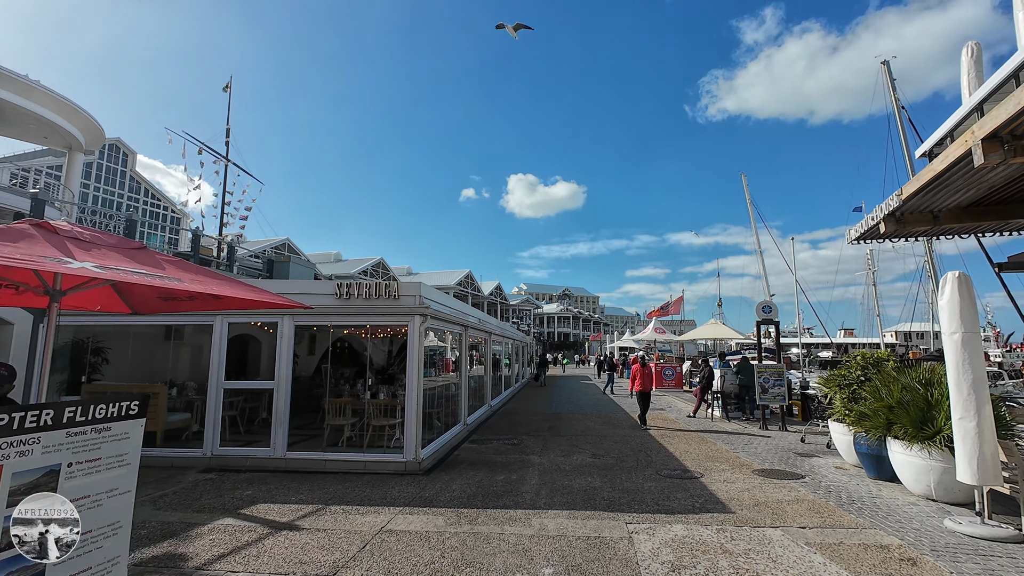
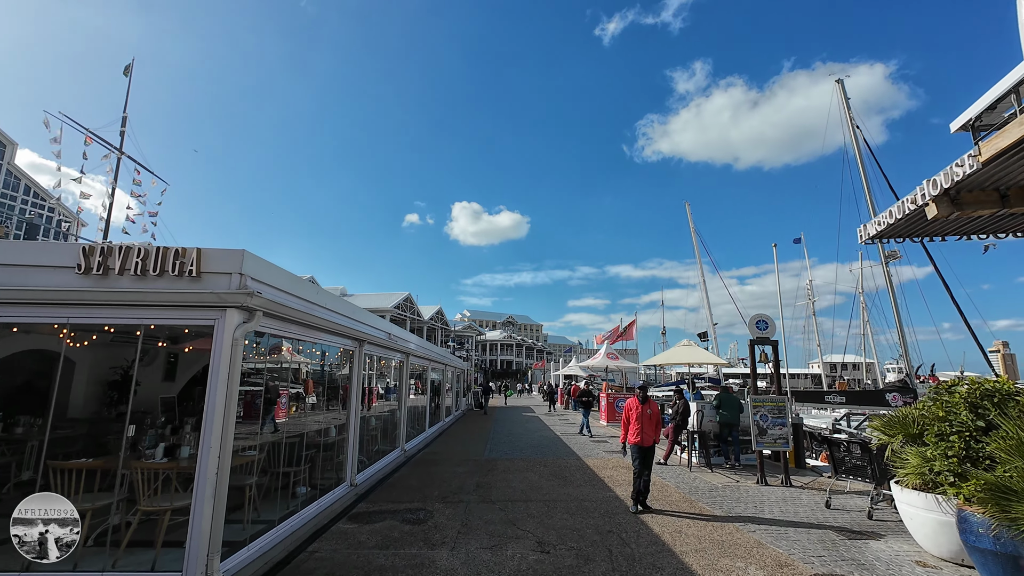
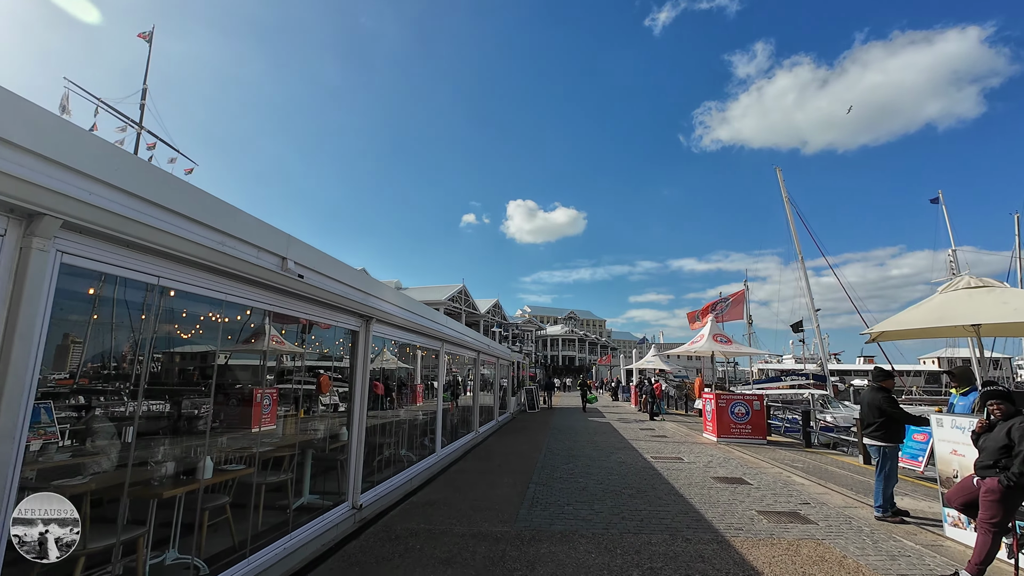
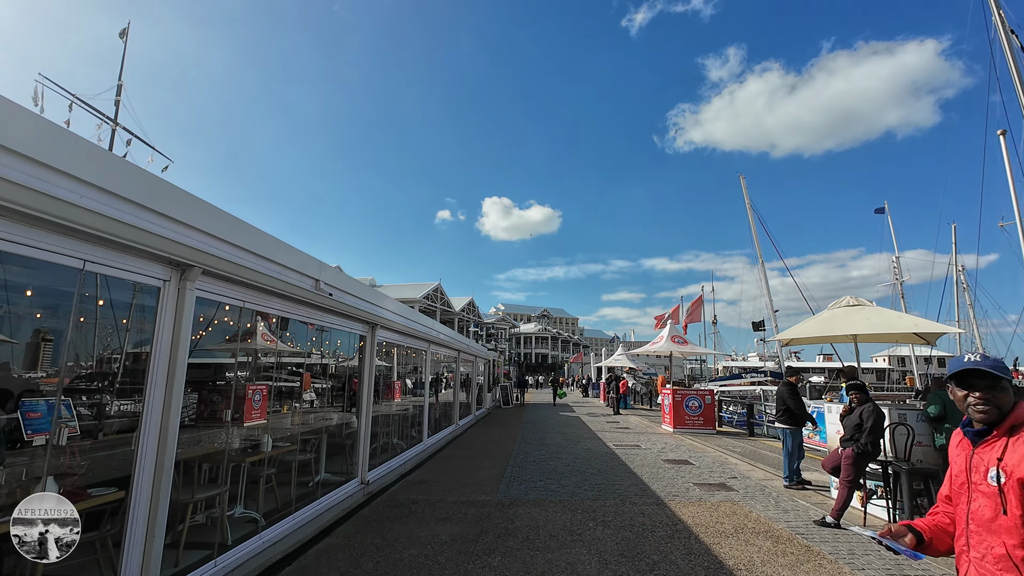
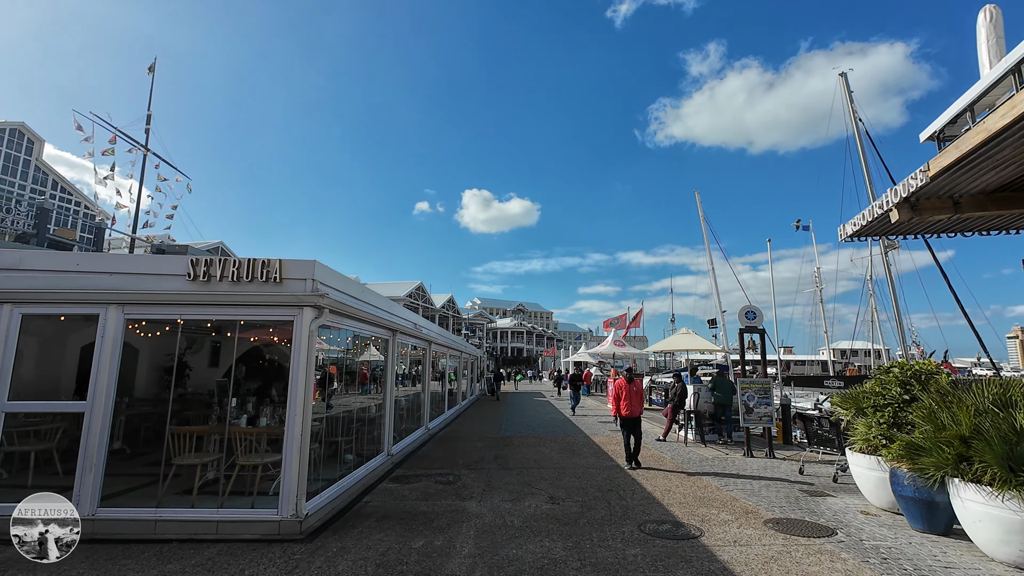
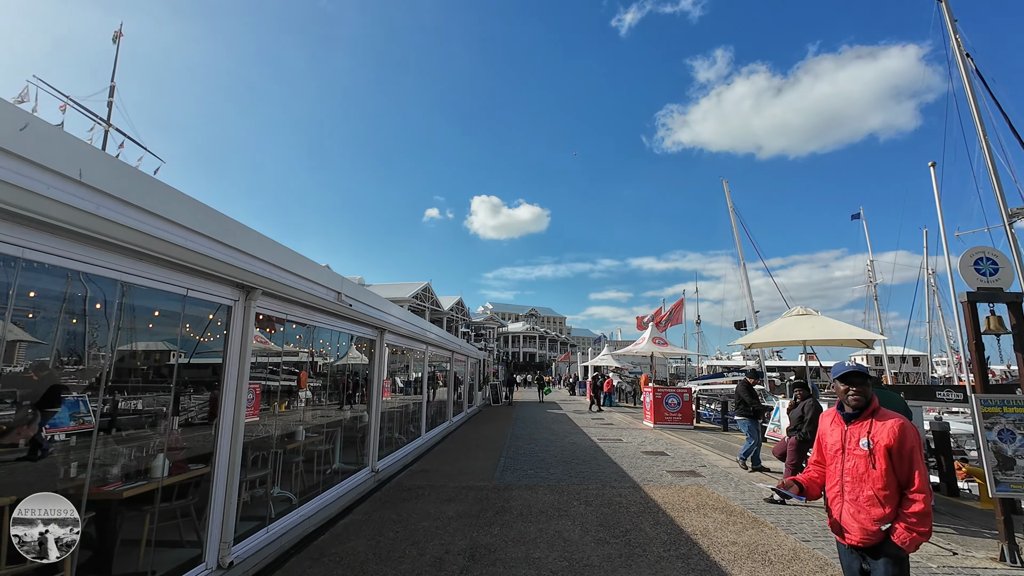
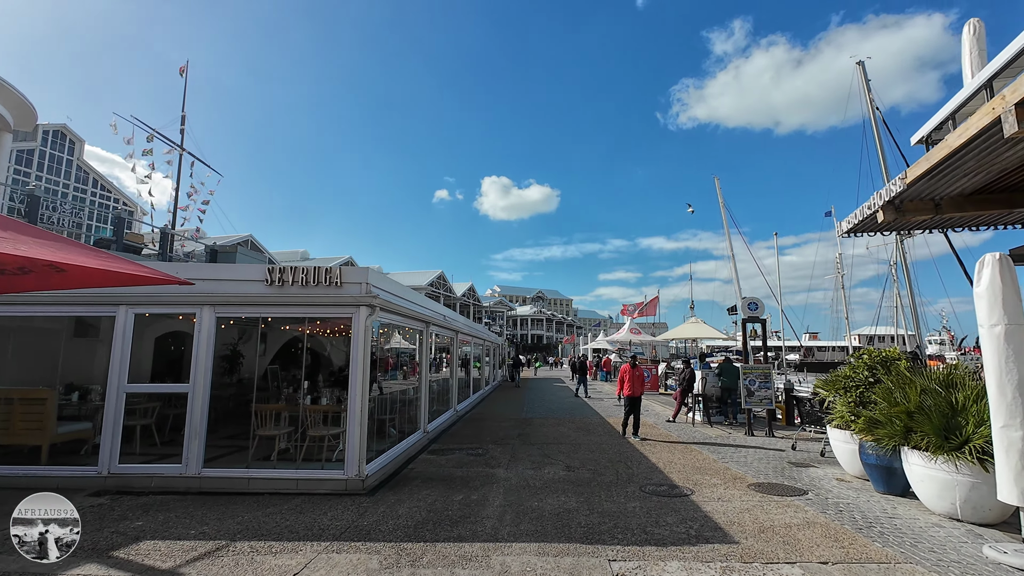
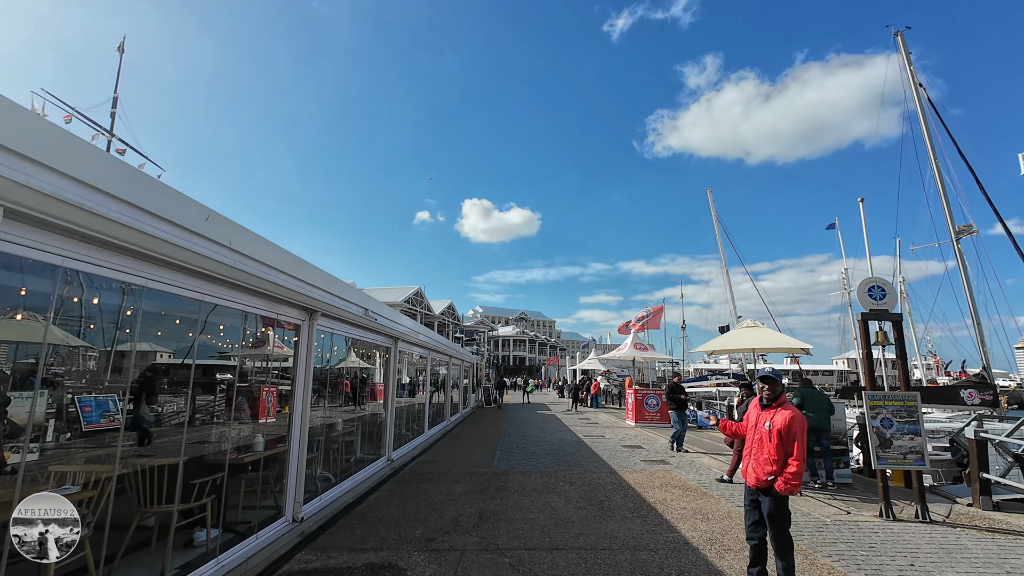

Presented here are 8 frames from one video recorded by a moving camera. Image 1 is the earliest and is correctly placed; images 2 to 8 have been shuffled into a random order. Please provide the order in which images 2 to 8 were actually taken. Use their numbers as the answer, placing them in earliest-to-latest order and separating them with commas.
7, 5, 2, 8, 6, 4, 3
